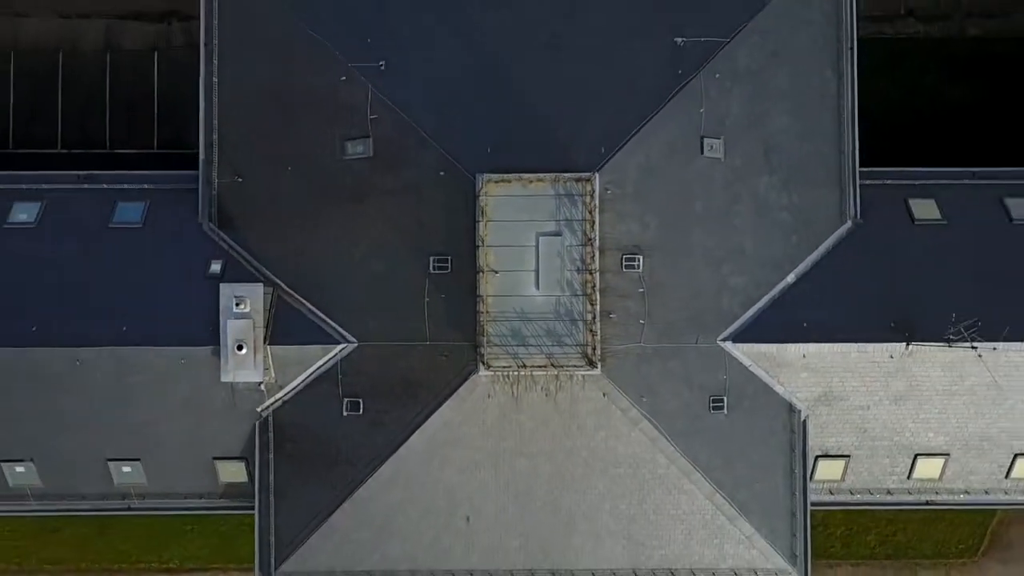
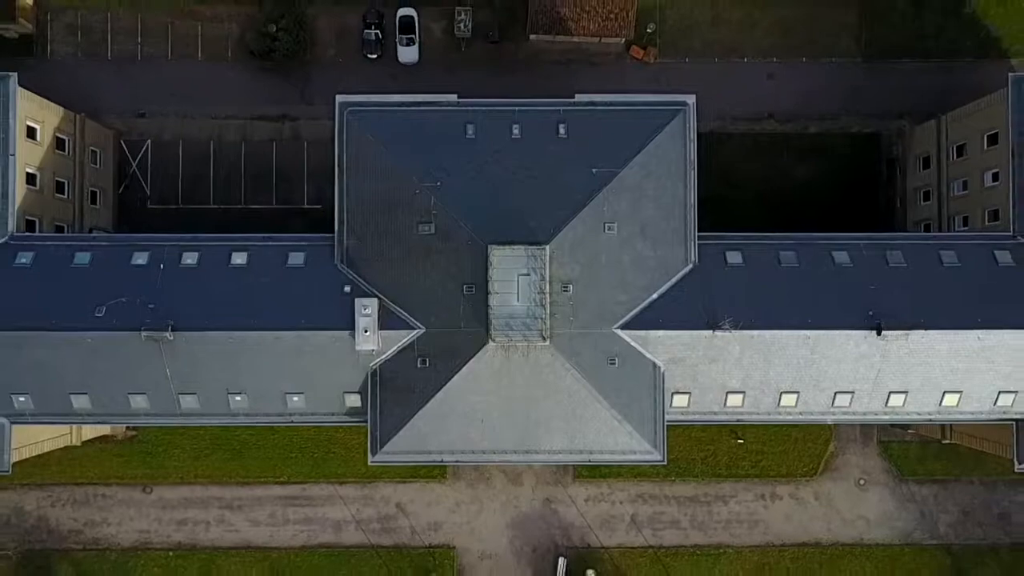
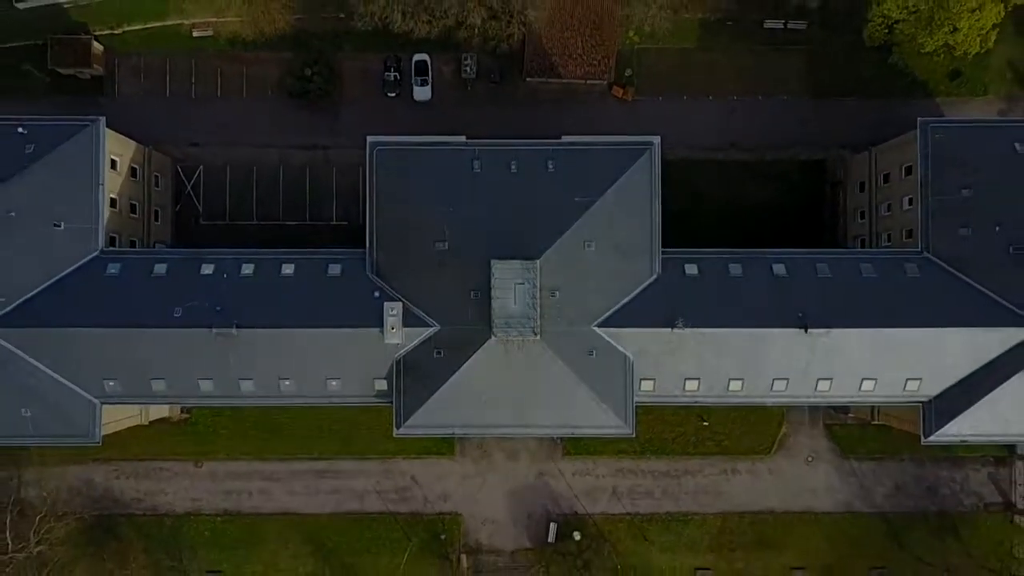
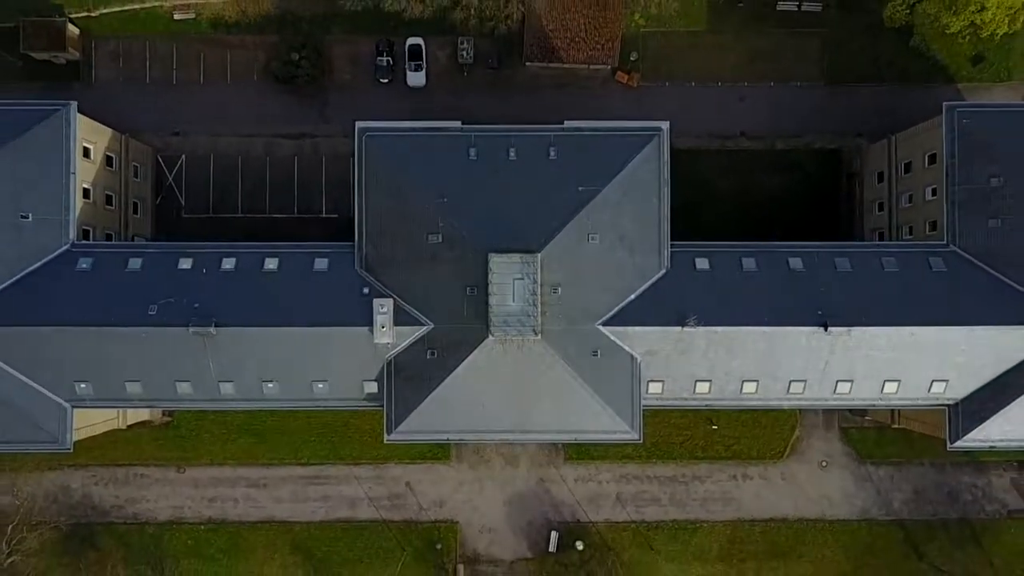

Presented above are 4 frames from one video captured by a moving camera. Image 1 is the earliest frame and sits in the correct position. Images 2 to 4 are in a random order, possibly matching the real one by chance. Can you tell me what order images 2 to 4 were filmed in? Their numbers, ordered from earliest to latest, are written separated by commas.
2, 4, 3
